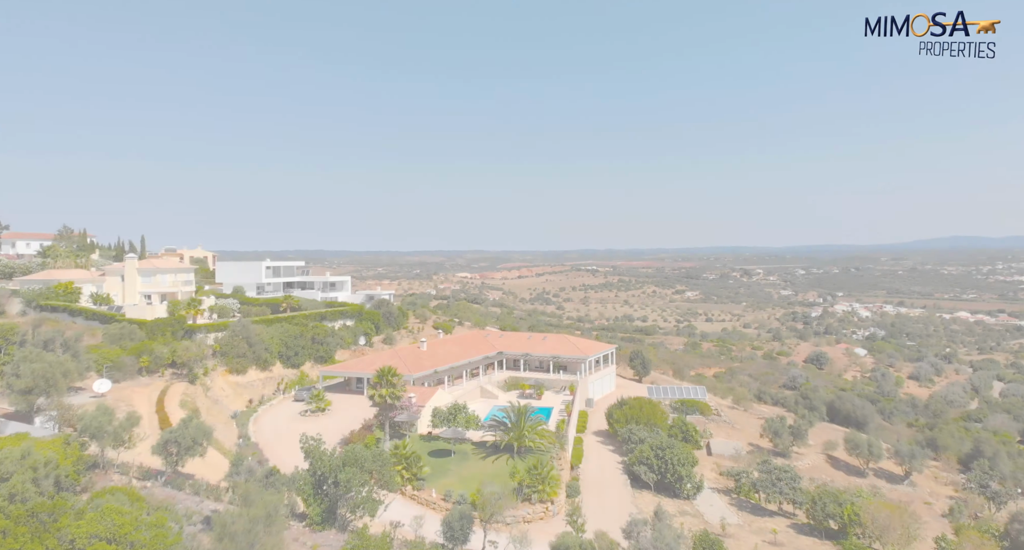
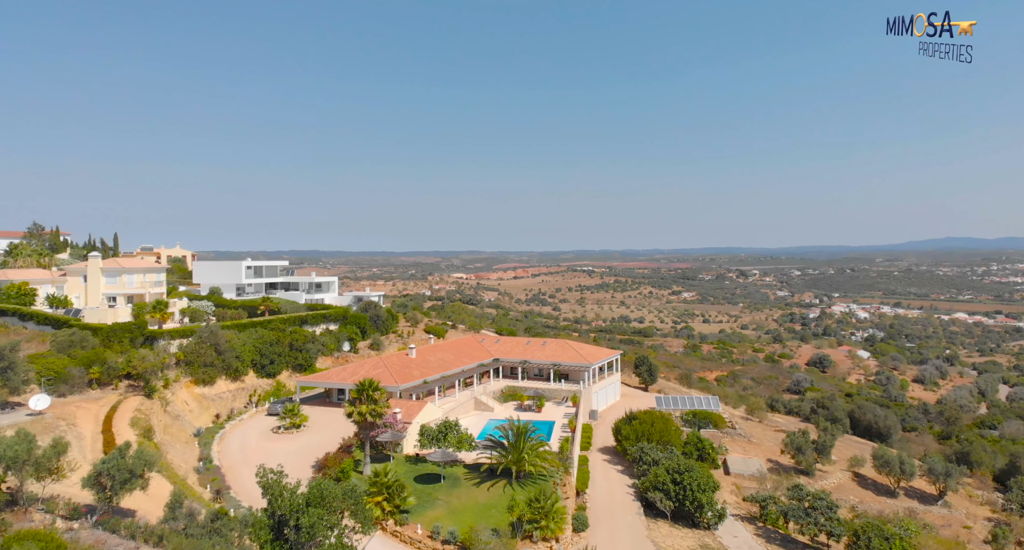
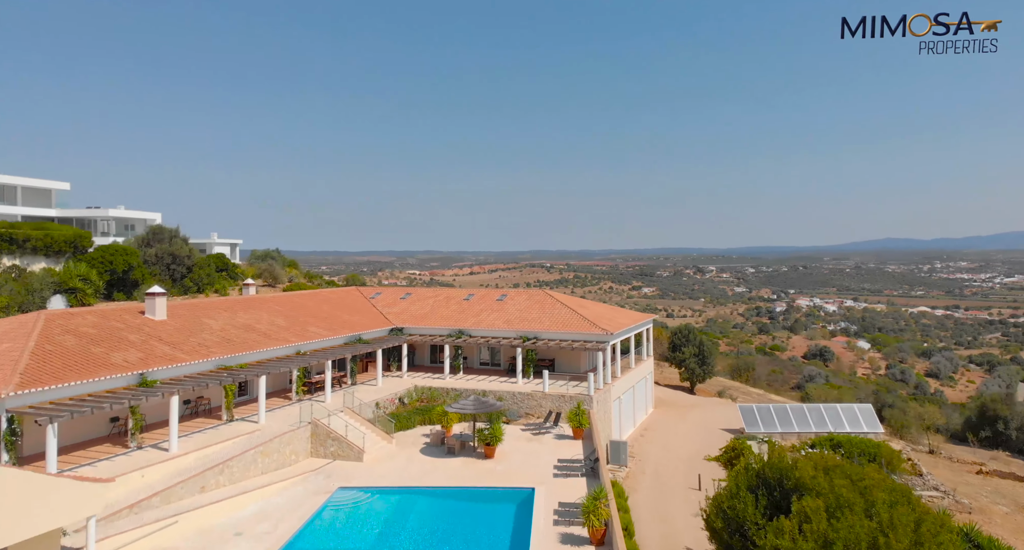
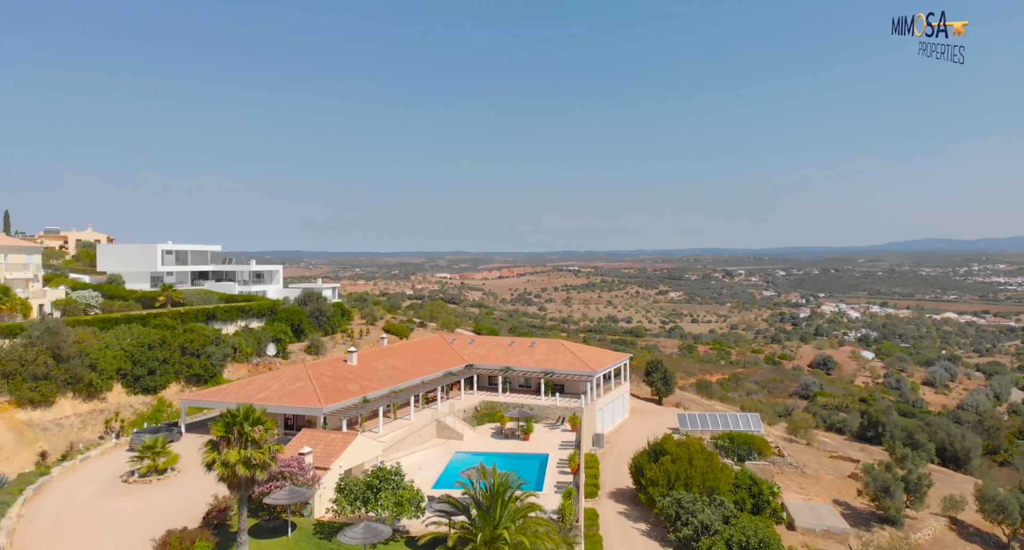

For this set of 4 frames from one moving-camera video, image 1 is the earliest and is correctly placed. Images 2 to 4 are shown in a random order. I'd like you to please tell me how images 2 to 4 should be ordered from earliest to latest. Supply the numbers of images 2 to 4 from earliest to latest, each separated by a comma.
2, 4, 3
